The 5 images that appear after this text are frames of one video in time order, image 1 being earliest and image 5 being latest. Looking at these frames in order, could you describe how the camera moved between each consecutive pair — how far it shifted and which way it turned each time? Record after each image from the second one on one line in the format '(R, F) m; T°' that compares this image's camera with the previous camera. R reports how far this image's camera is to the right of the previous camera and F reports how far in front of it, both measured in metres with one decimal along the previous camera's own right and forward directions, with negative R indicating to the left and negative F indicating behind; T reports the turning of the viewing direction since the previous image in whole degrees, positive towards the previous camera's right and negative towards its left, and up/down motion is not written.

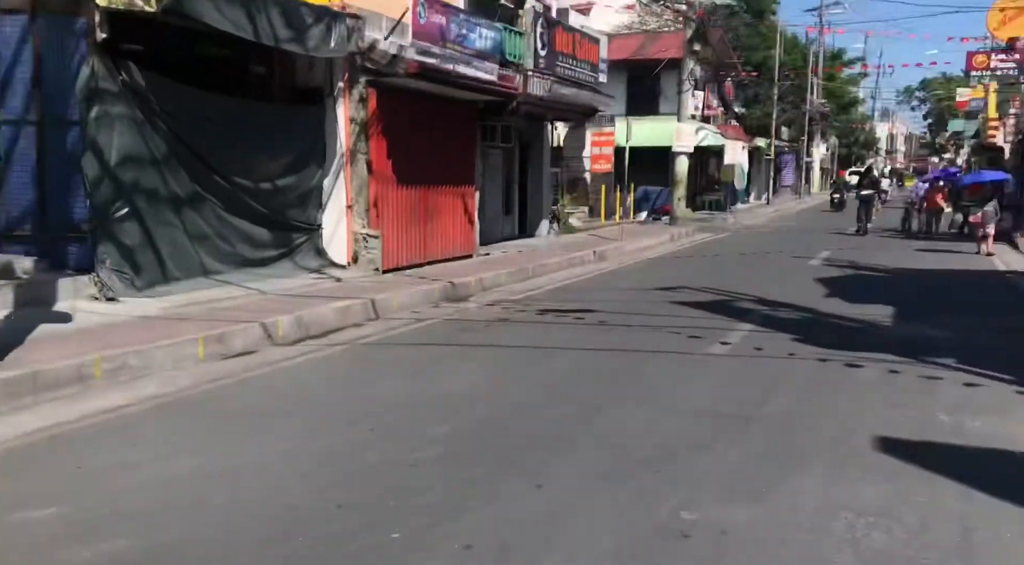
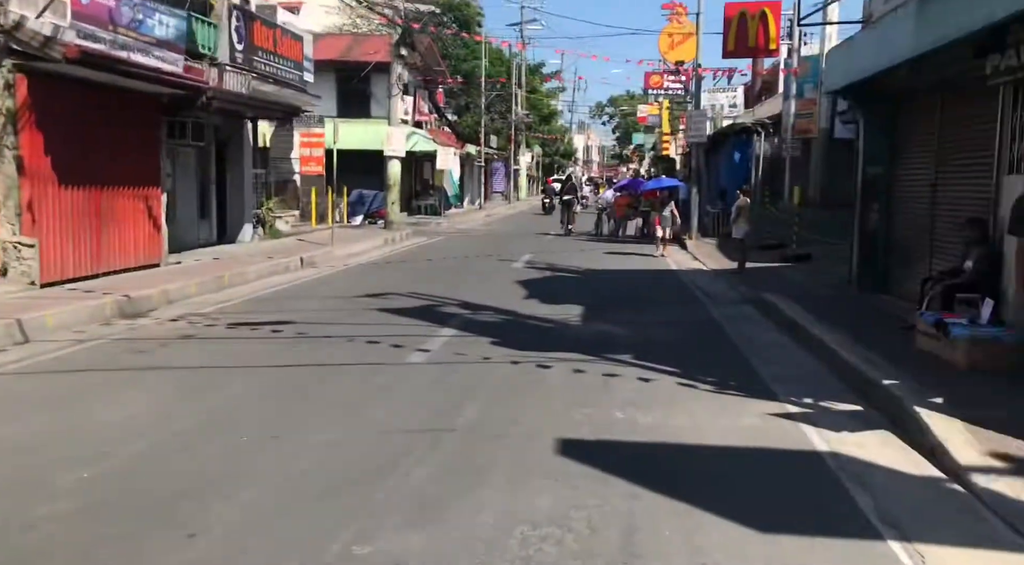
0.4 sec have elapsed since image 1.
(+0.2, +0.2) m; +17°
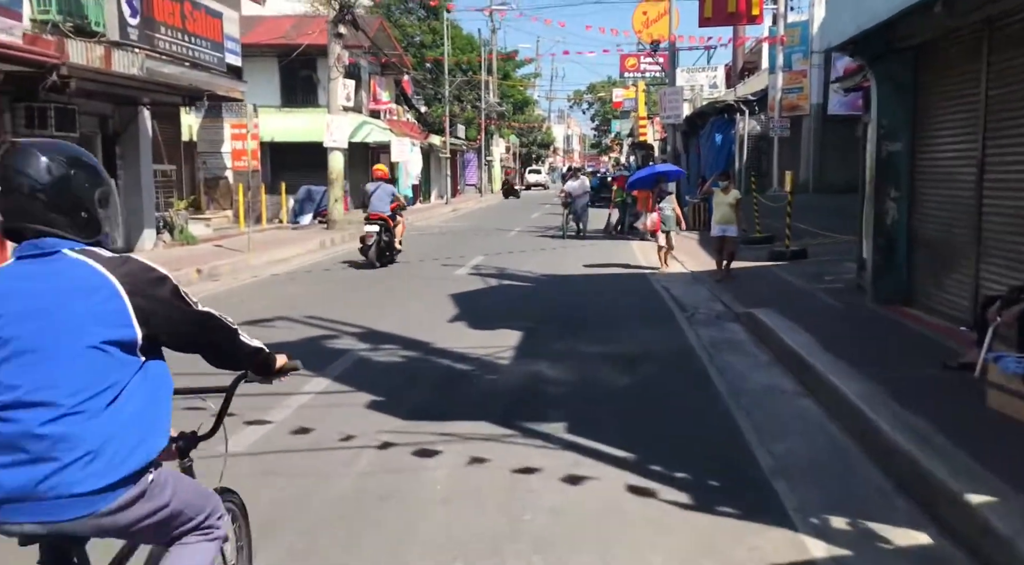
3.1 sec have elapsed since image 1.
(+0.7, +3.0) m; +1°
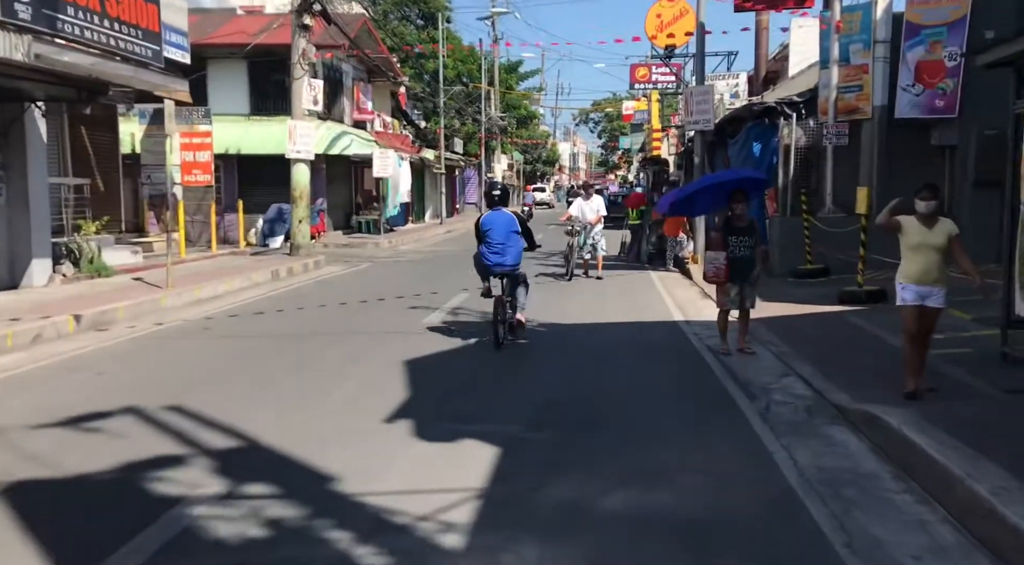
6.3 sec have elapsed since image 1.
(+0.2, +4.2) m; 0°
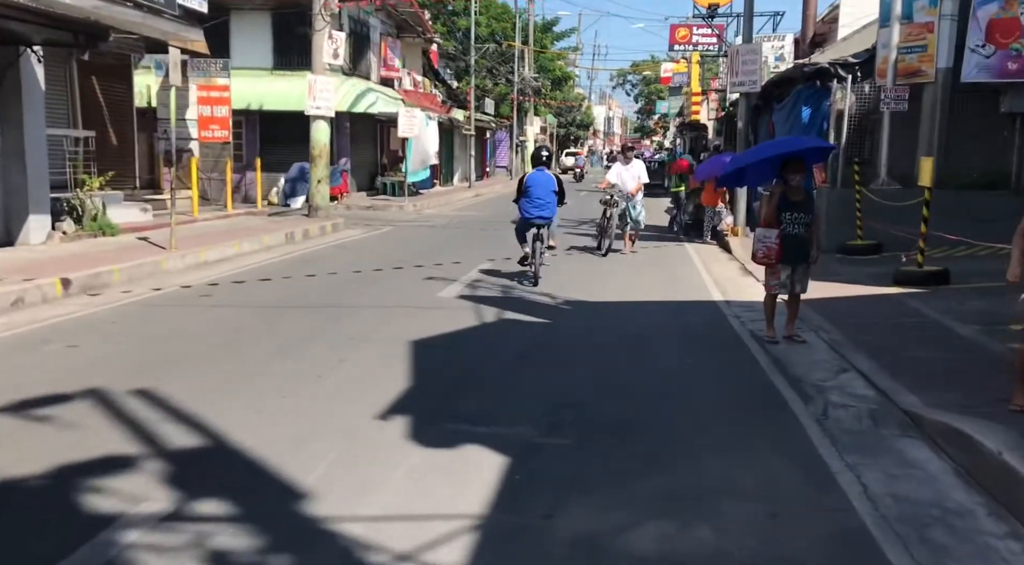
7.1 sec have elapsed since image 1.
(+0.1, +1.1) m; -2°
